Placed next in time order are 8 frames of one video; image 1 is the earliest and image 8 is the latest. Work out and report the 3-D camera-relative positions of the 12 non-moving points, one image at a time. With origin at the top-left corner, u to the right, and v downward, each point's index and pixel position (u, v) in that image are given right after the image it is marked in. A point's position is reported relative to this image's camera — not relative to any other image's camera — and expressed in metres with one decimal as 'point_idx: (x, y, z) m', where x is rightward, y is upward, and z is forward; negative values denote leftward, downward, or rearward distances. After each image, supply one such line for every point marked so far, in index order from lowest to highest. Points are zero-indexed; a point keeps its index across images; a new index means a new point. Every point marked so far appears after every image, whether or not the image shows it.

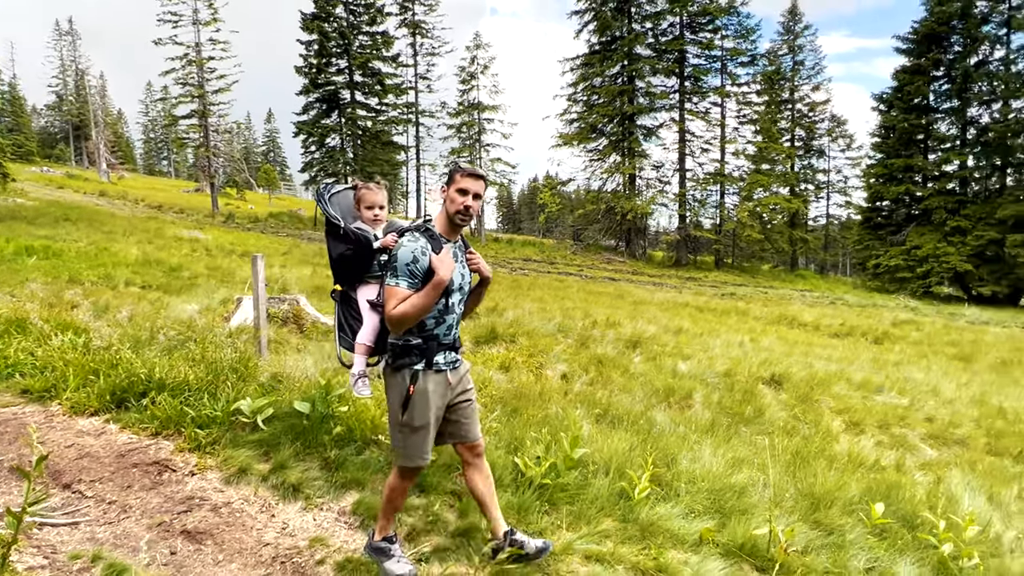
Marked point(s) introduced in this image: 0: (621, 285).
0: (+3.0, +0.1, +18.5) m
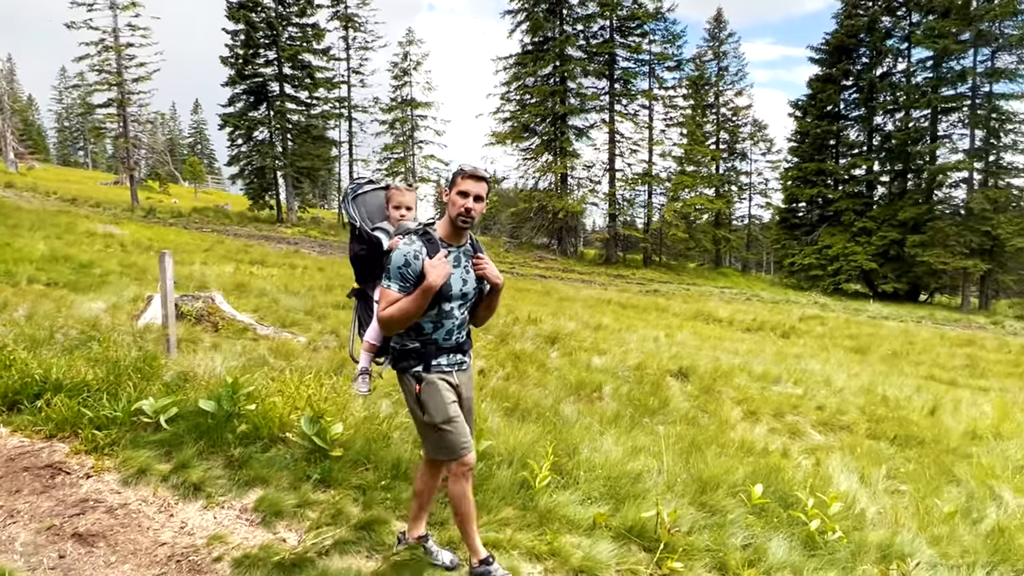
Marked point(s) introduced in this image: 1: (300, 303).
0: (+1.0, +0.2, +18.9) m
1: (-3.6, -0.3, +11.1) m
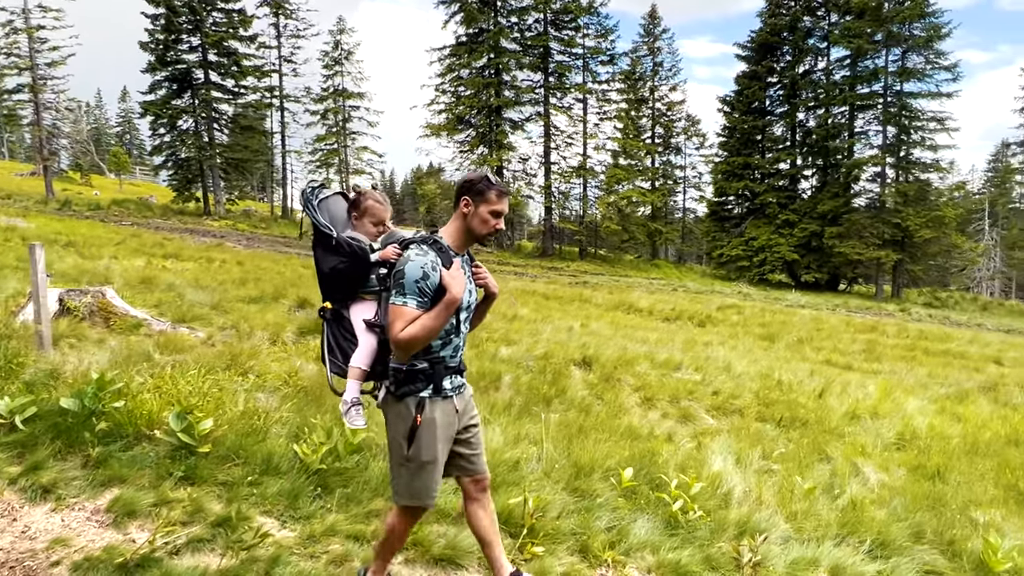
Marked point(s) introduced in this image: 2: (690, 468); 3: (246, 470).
0: (-1.0, +0.4, +18.8) m
1: (-5.1, -0.2, +10.7) m
2: (+1.4, -1.4, +5.1) m
3: (-1.9, -1.3, +4.6) m
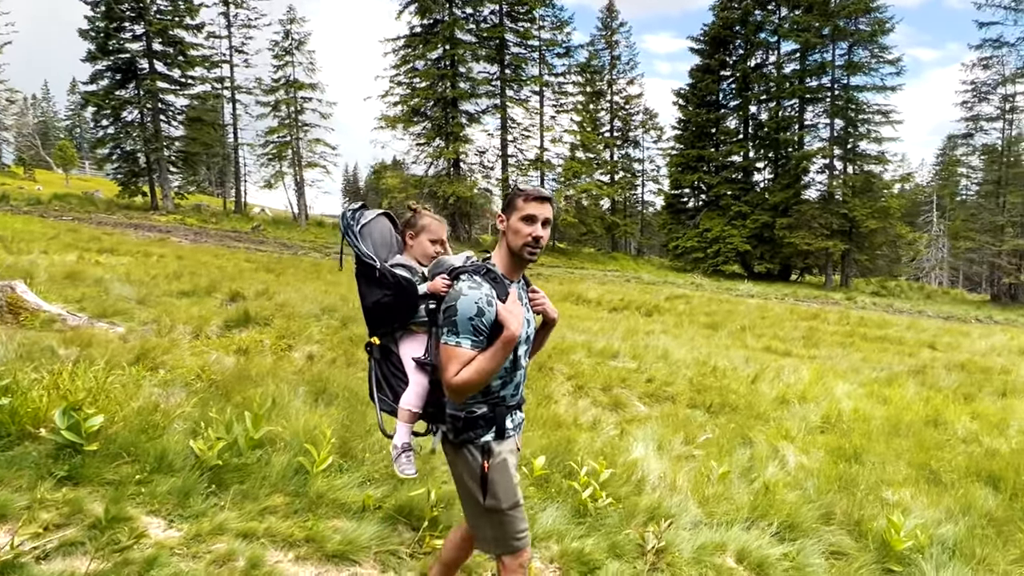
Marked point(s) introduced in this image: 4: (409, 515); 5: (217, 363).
0: (-2.4, +0.6, +18.6) m
1: (-6.0, -0.1, +10.3) m
2: (+0.7, -1.3, +5.0) m
3: (-2.5, -1.2, +4.3) m
4: (-0.7, -1.4, +4.1) m
5: (-3.0, -0.8, +6.6) m
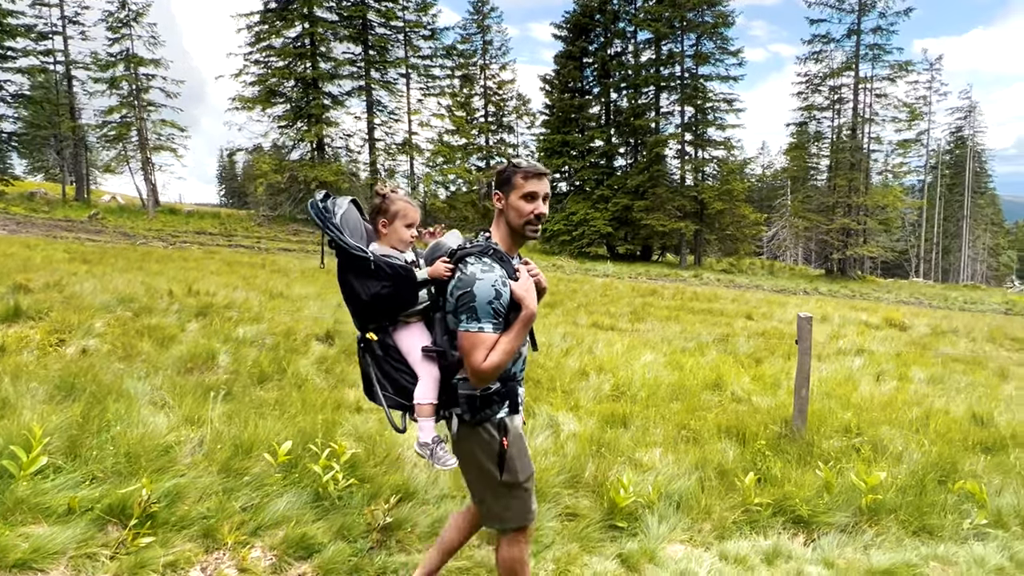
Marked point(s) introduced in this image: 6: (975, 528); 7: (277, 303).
0: (-6.4, +0.9, +17.8) m
1: (-8.6, 0.0, +9.0) m
2: (-1.1, -1.1, +4.9) m
3: (-4.2, -1.1, +3.7) m
4: (-2.3, -1.3, +3.8) m
5: (-5.0, -0.7, +5.9) m
6: (+3.1, -1.6, +4.3) m
7: (-3.5, -0.2, +9.6) m
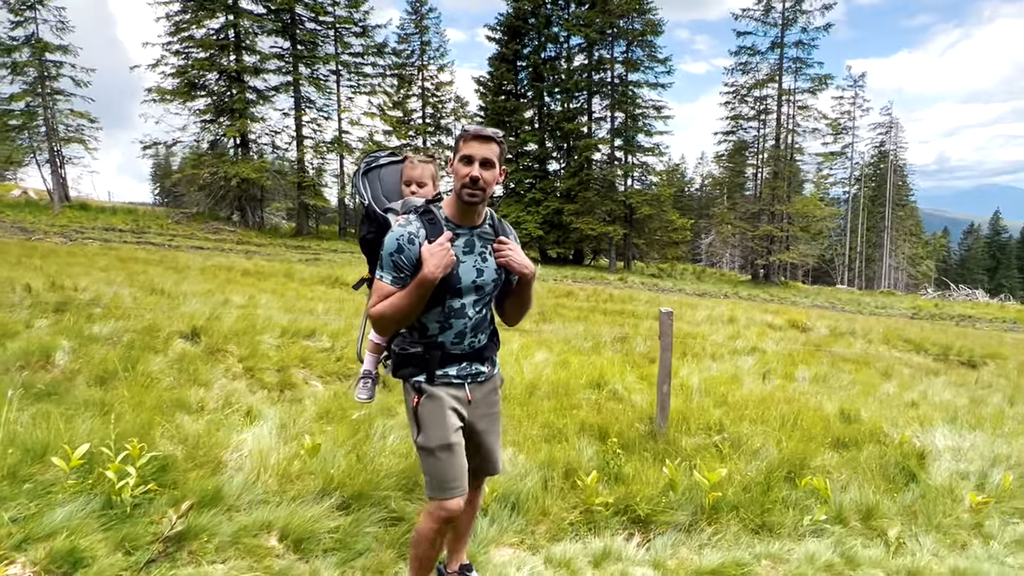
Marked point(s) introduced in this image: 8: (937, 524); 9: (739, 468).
0: (-8.6, +0.9, +16.9) m
1: (-10.0, +0.1, +8.0) m
2: (-2.2, -1.0, +4.5) m
3: (-5.2, -1.0, +3.1) m
4: (-3.3, -1.2, +3.3) m
5: (-6.2, -0.6, +5.1) m
6: (+2.0, -1.5, +4.2) m
7: (-5.0, -0.2, +9.0) m
8: (+2.9, -1.6, +4.3) m
9: (+1.6, -1.3, +4.7) m
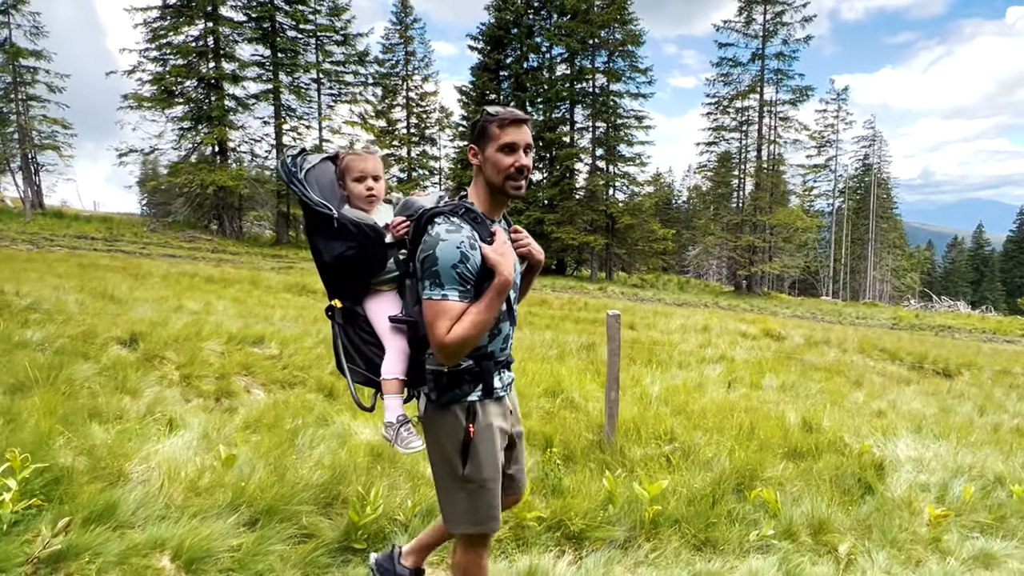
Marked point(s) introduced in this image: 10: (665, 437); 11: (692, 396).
0: (-9.2, +0.7, +16.5) m
1: (-10.5, +0.1, +7.5) m
2: (-2.6, -1.0, +4.2) m
3: (-5.6, -1.0, +2.7) m
4: (-3.8, -1.2, +3.0) m
5: (-6.7, -0.6, +4.8) m
6: (+1.5, -1.5, +3.9) m
7: (-5.5, -0.2, +8.7) m
8: (+2.4, -1.6, +4.1) m
9: (+1.2, -1.3, +4.4) m
10: (+1.3, -1.2, +5.4) m
11: (+2.0, -1.2, +7.0) m
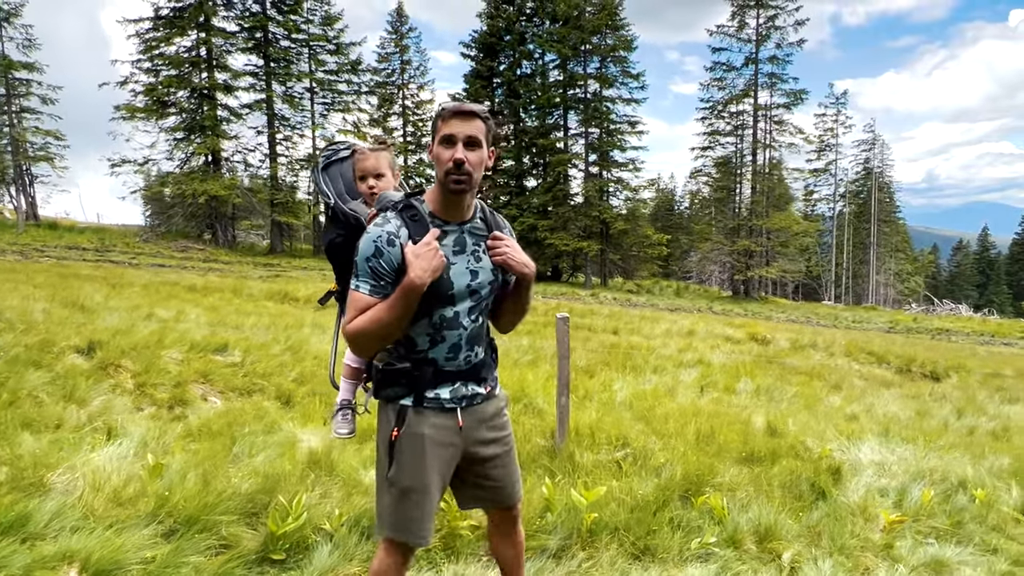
0: (-9.5, +0.5, +16.5) m
1: (-10.9, -0.1, +7.5) m
2: (-3.0, -1.1, +4.1) m
3: (-6.0, -1.0, +2.6) m
4: (-4.2, -1.2, +2.9) m
5: (-7.1, -0.6, +4.7) m
6: (+1.1, -1.5, +3.8) m
7: (-5.9, -0.4, +8.6) m
8: (+2.0, -1.6, +3.9) m
9: (+0.8, -1.3, +4.3) m
10: (+0.9, -1.2, +5.2) m
11: (+1.6, -1.2, +6.9) m
